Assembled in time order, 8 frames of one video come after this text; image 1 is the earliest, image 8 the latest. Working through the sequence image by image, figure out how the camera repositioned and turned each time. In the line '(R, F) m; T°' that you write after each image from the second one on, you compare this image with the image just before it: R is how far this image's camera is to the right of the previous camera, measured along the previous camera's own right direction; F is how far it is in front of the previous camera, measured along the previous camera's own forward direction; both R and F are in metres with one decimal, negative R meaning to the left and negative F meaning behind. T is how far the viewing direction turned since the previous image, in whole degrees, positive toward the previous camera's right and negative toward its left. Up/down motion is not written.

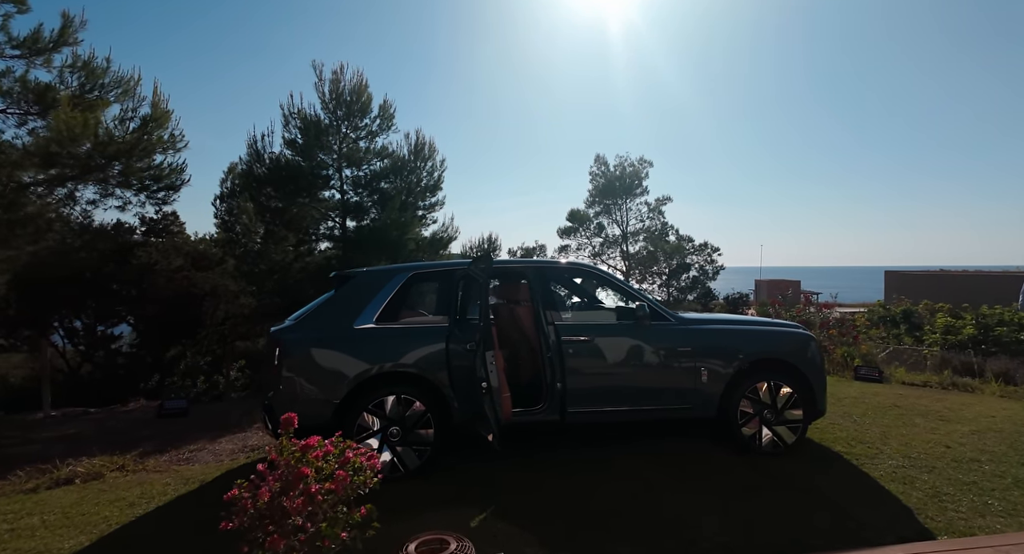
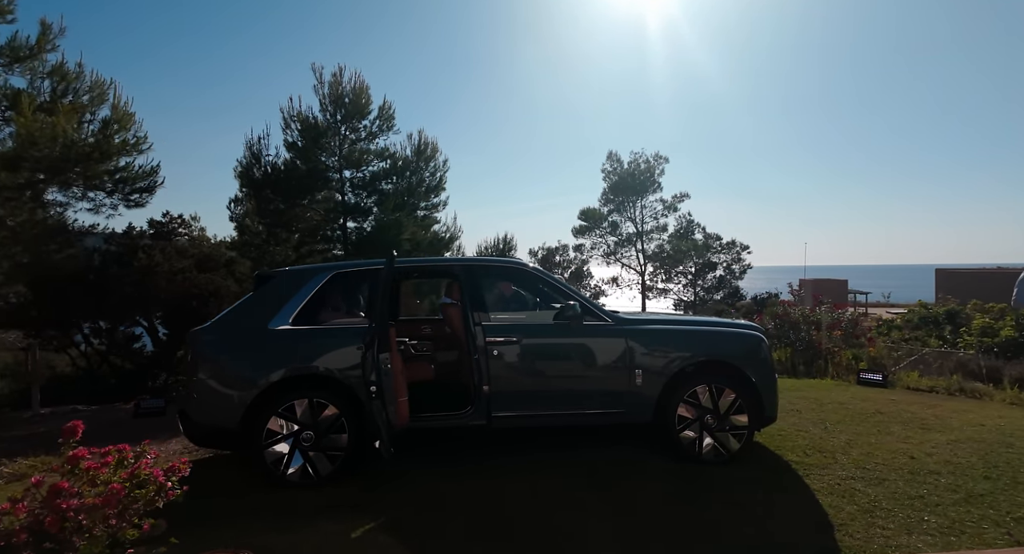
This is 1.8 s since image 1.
(+0.8, +0.2) m; -3°
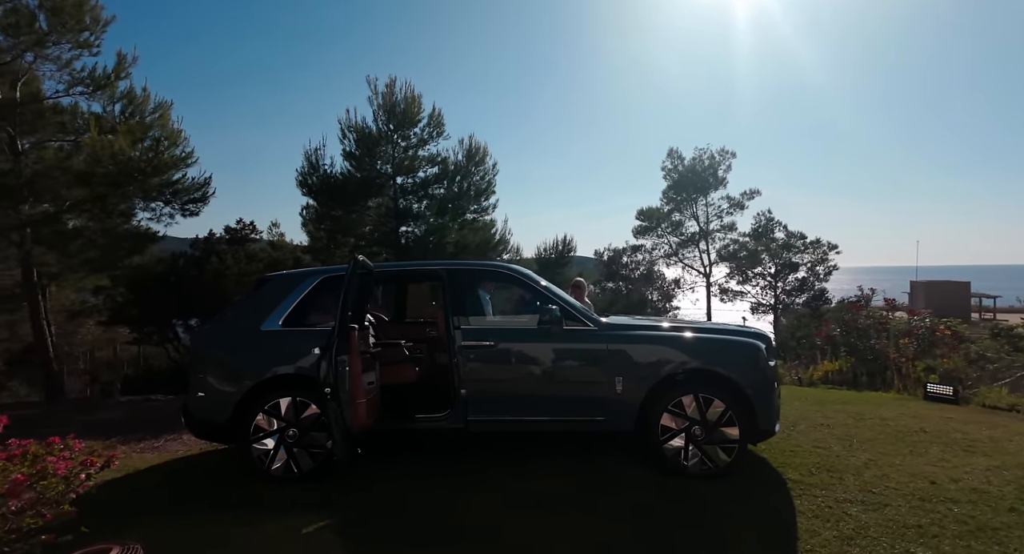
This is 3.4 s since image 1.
(+0.7, 0.0) m; -8°
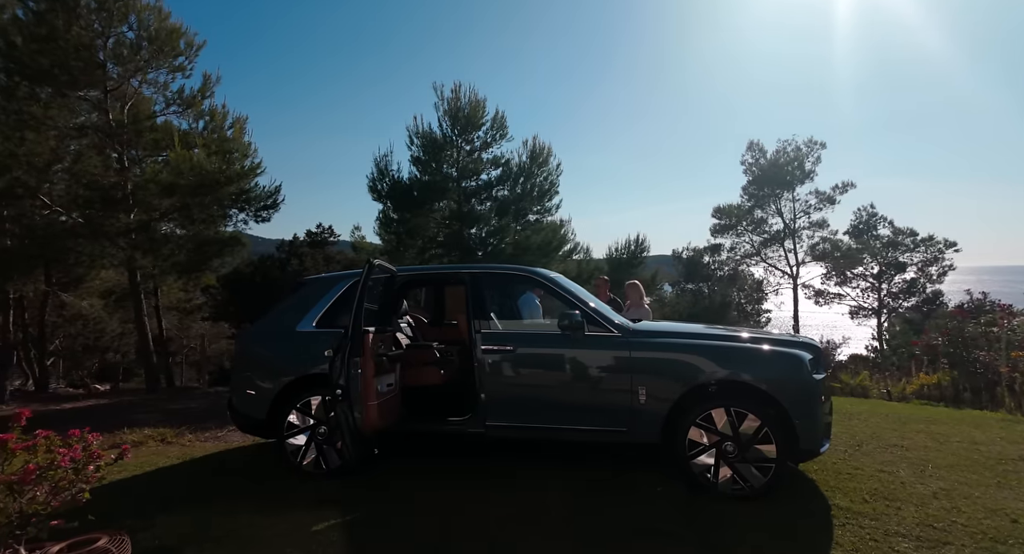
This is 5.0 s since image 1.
(+0.4, +0.1) m; -9°
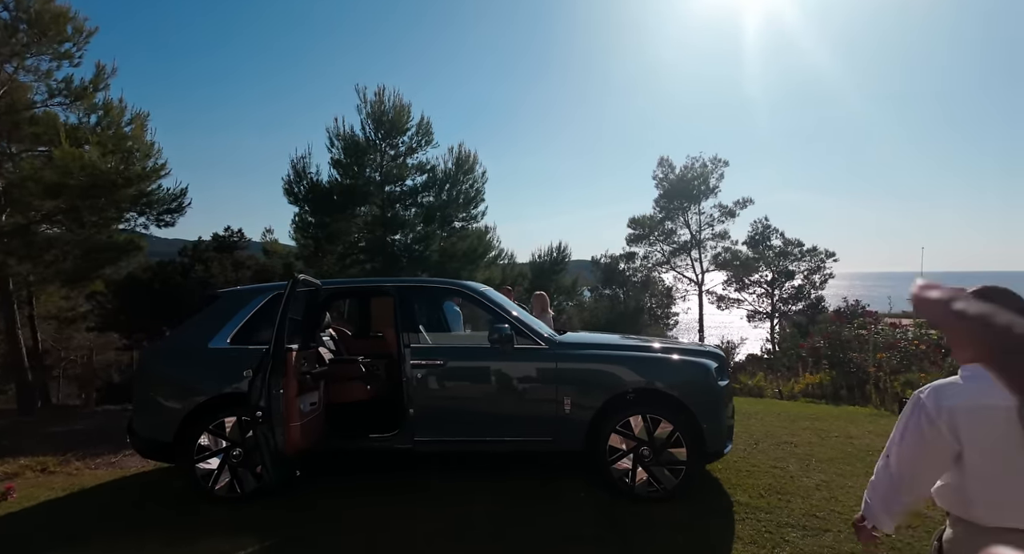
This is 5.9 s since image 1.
(-0.1, -0.1) m; +9°
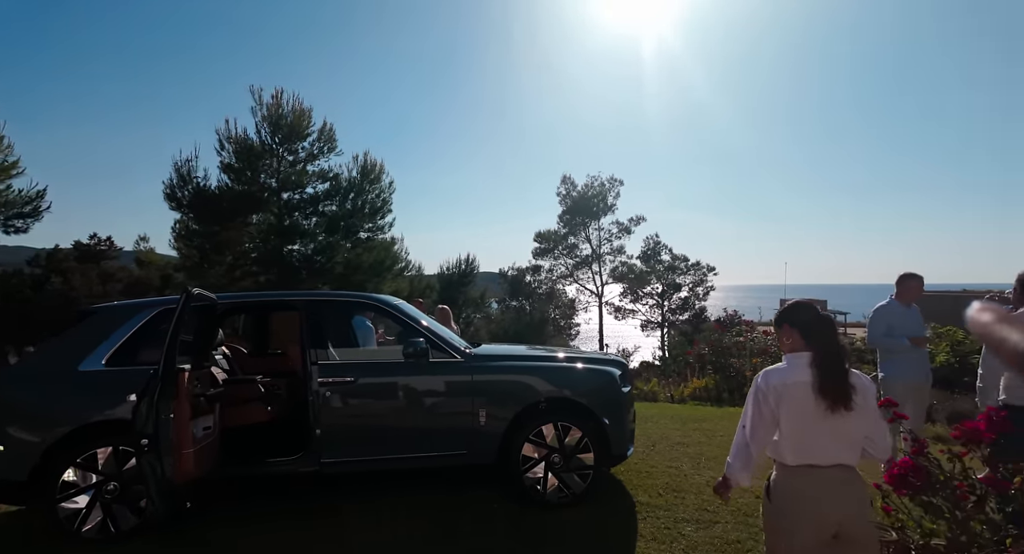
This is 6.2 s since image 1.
(-0.1, 0.0) m; +11°
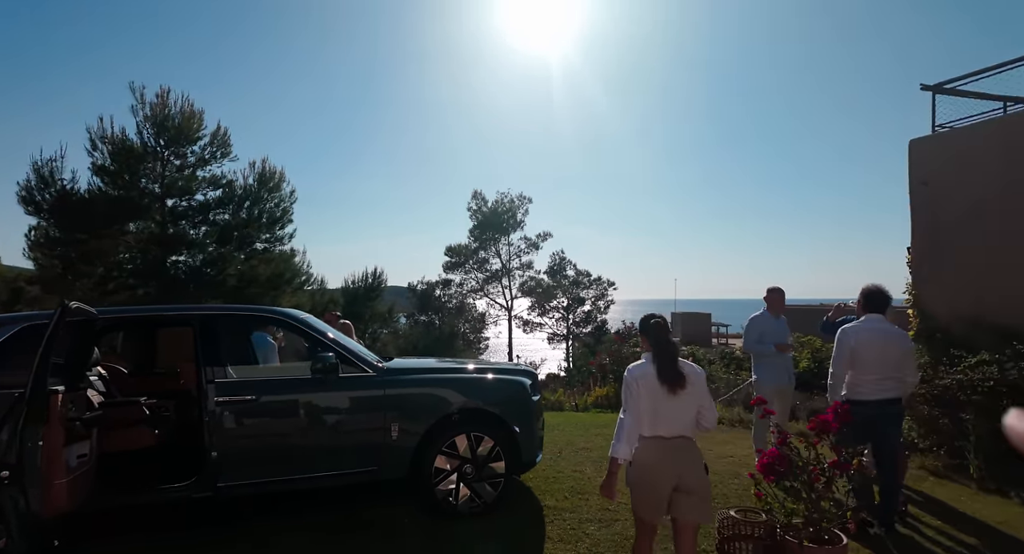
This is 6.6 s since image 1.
(0.0, -0.1) m; +10°
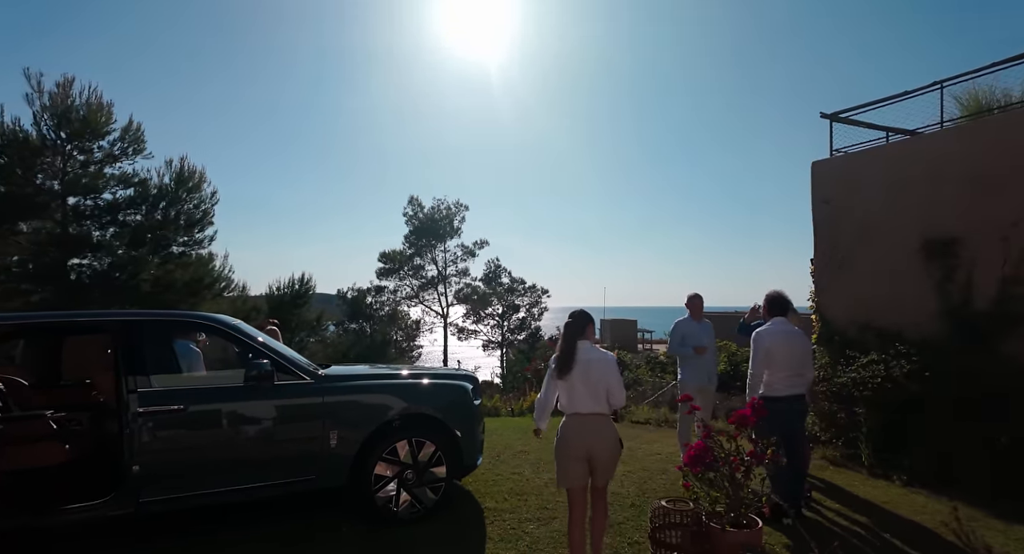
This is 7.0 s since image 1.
(-0.1, -0.1) m; +7°
